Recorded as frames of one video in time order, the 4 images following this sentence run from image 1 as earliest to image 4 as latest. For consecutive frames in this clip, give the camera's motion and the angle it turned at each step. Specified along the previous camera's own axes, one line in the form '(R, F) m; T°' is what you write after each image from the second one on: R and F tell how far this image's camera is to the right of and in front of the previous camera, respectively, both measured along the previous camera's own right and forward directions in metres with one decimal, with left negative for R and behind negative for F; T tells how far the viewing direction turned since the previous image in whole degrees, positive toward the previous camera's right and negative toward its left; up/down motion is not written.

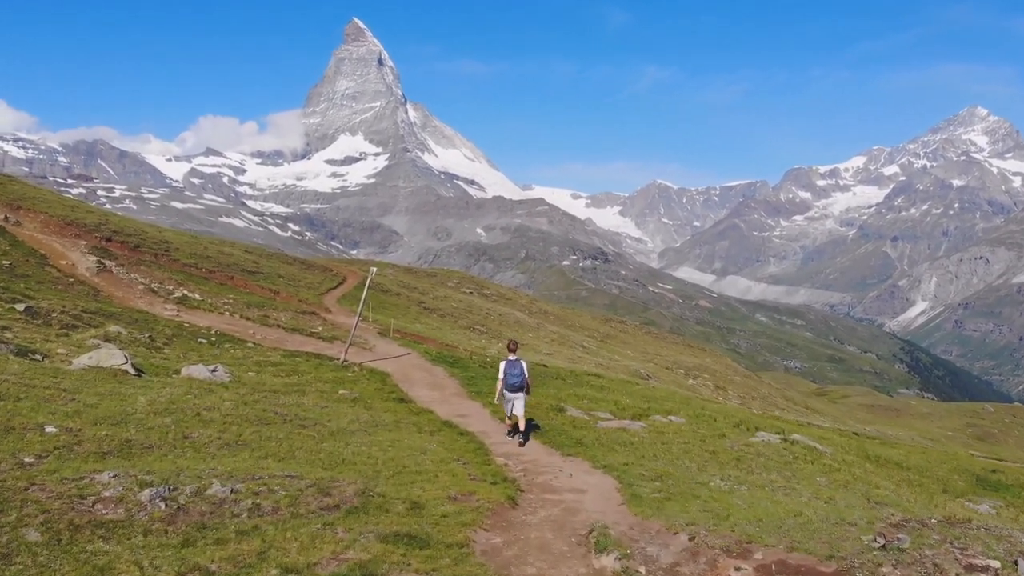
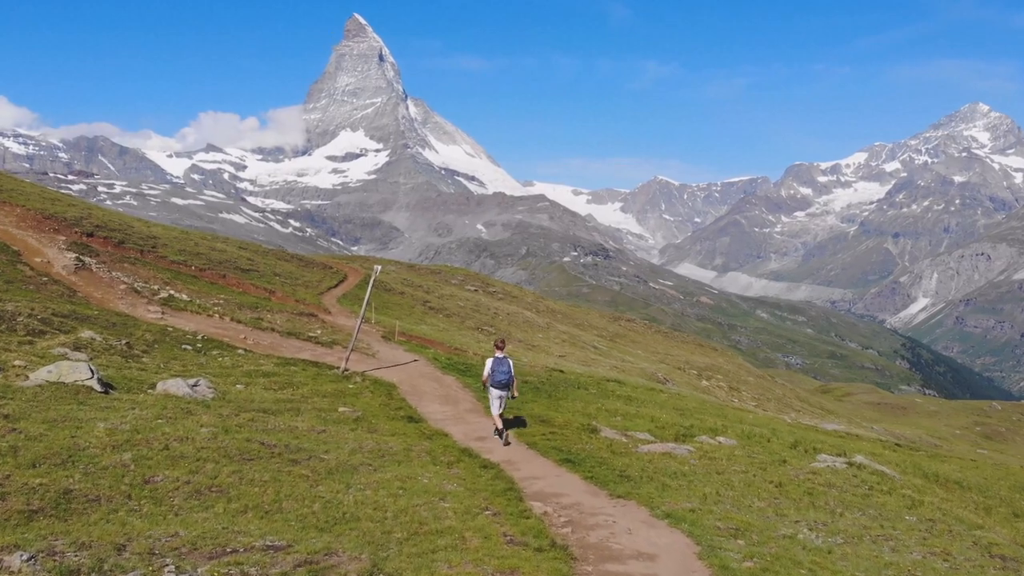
(-1.3, +5.4) m; 0°
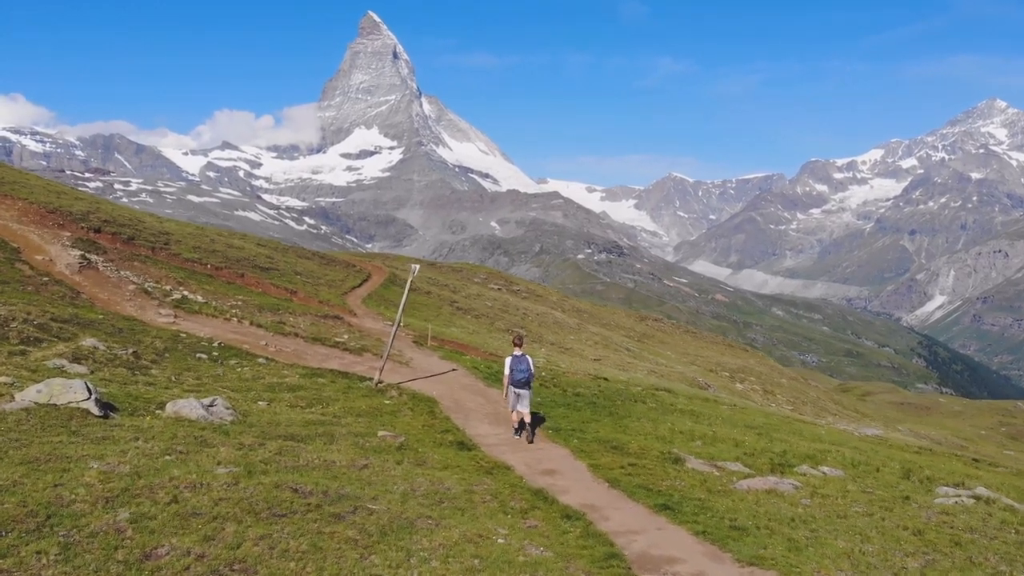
(-2.5, +5.3) m; -1°
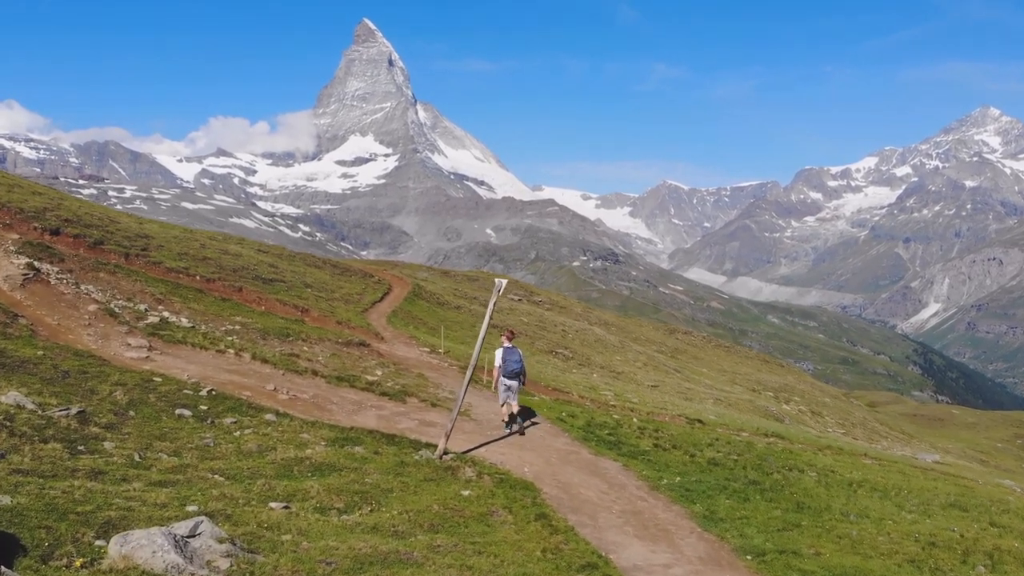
(-5.5, +13.0) m; 0°
